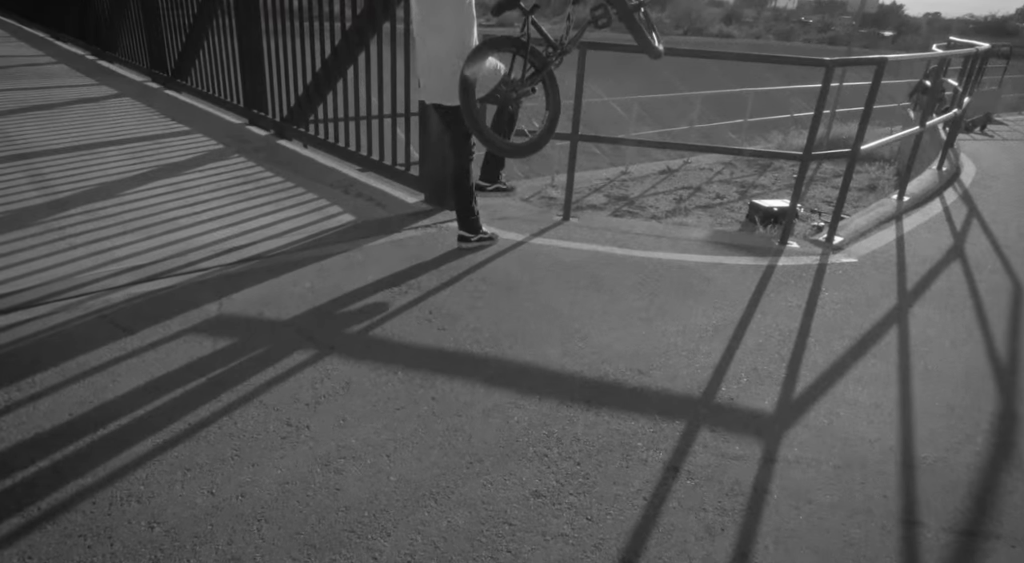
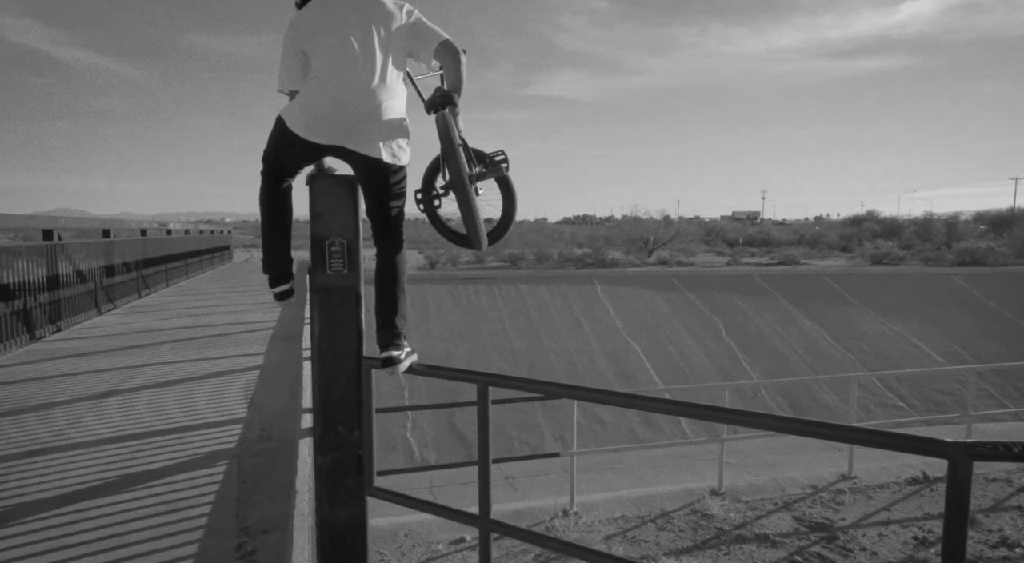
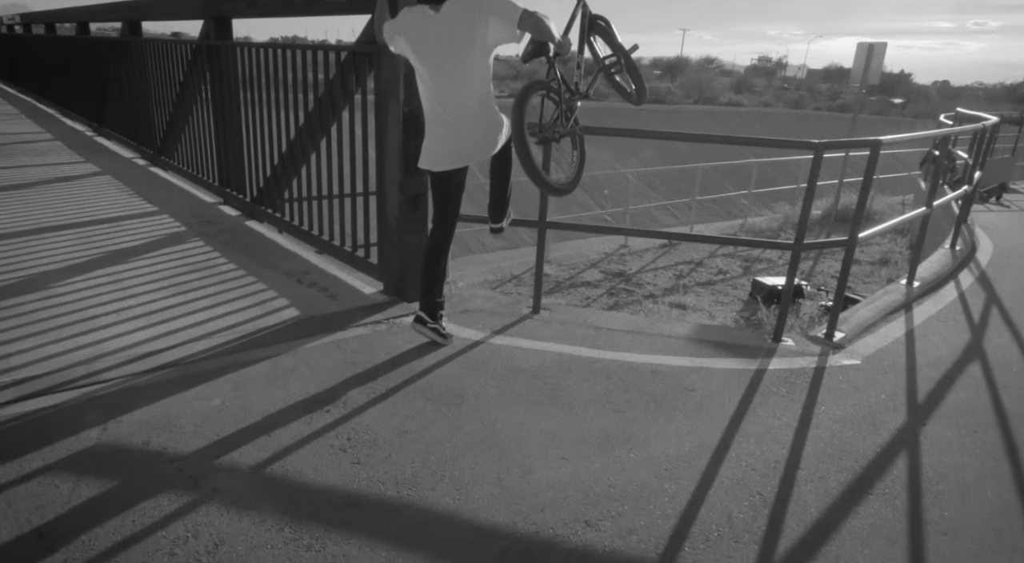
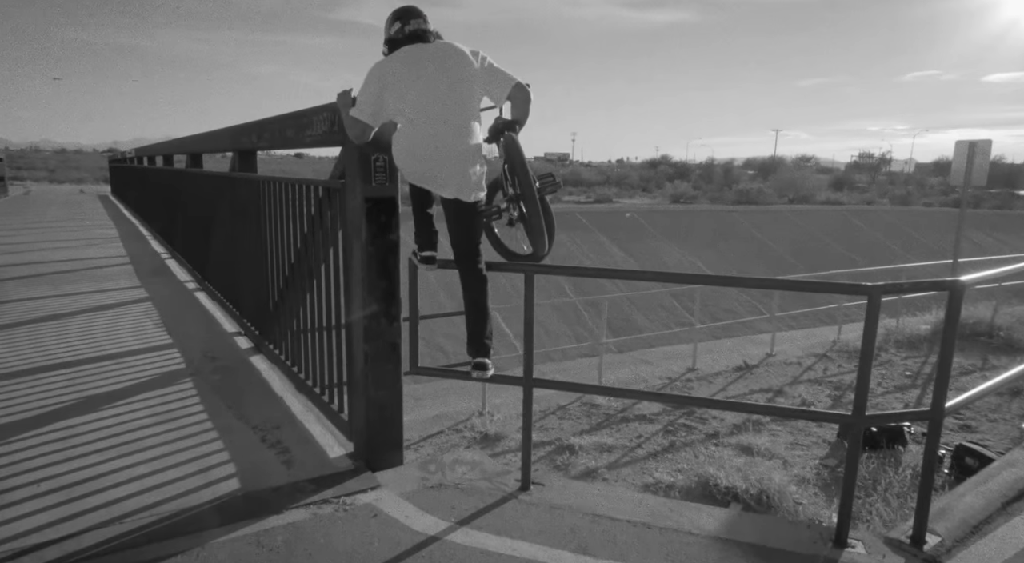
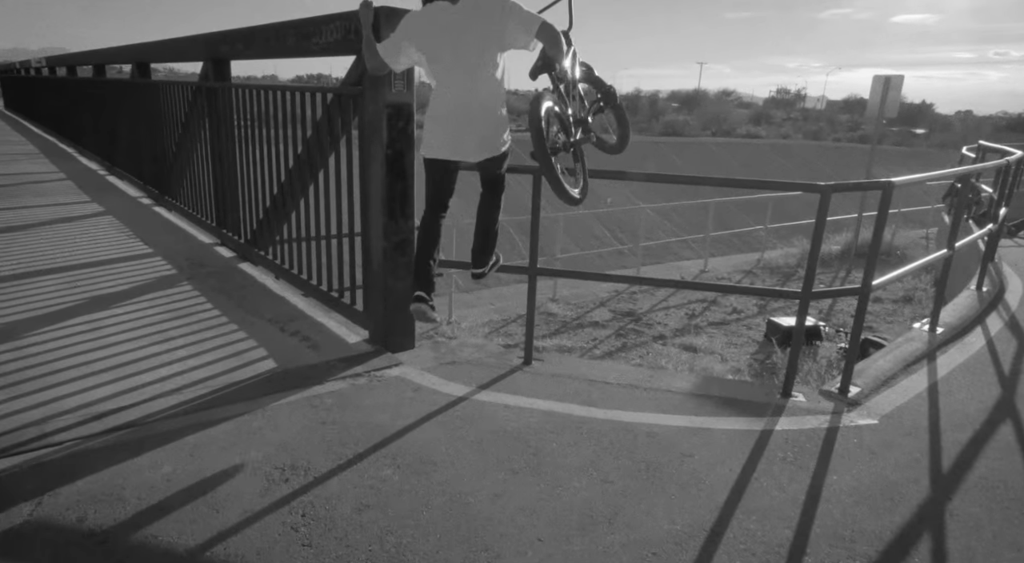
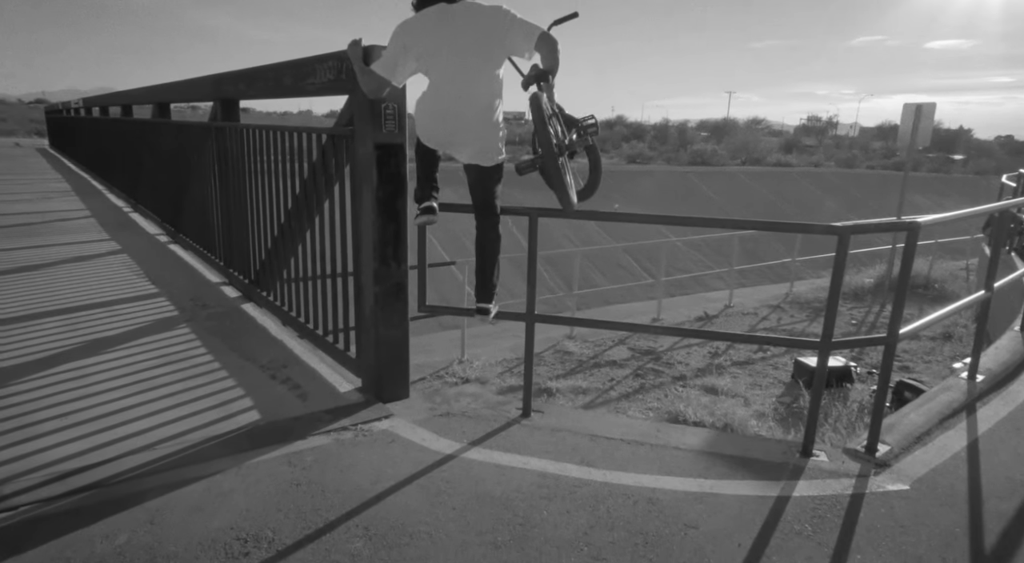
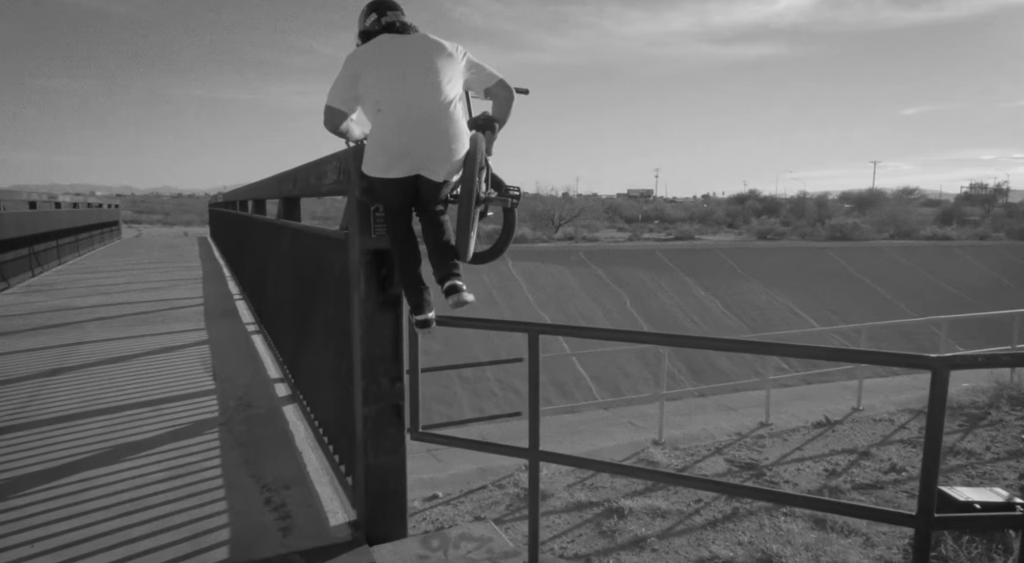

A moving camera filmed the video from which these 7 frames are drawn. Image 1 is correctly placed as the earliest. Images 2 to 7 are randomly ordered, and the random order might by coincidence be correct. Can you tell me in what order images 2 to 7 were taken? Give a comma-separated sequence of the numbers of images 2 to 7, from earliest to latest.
3, 5, 6, 4, 7, 2
